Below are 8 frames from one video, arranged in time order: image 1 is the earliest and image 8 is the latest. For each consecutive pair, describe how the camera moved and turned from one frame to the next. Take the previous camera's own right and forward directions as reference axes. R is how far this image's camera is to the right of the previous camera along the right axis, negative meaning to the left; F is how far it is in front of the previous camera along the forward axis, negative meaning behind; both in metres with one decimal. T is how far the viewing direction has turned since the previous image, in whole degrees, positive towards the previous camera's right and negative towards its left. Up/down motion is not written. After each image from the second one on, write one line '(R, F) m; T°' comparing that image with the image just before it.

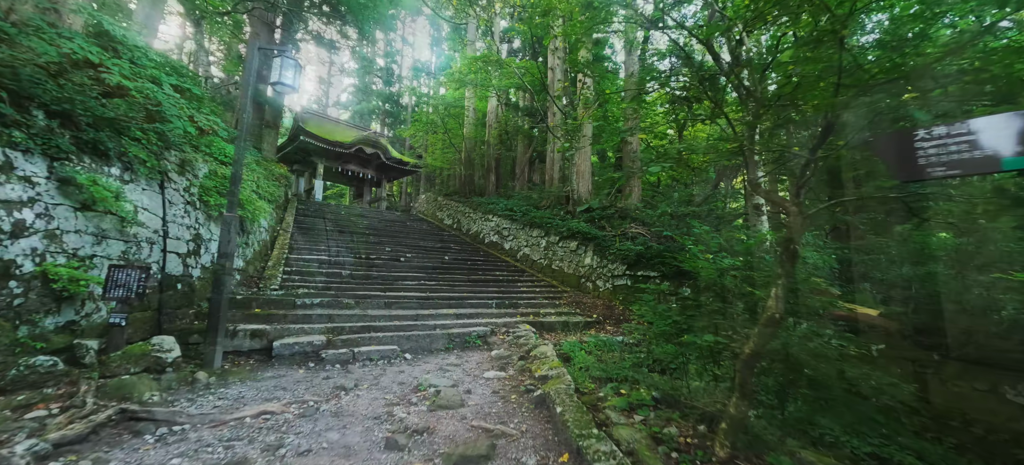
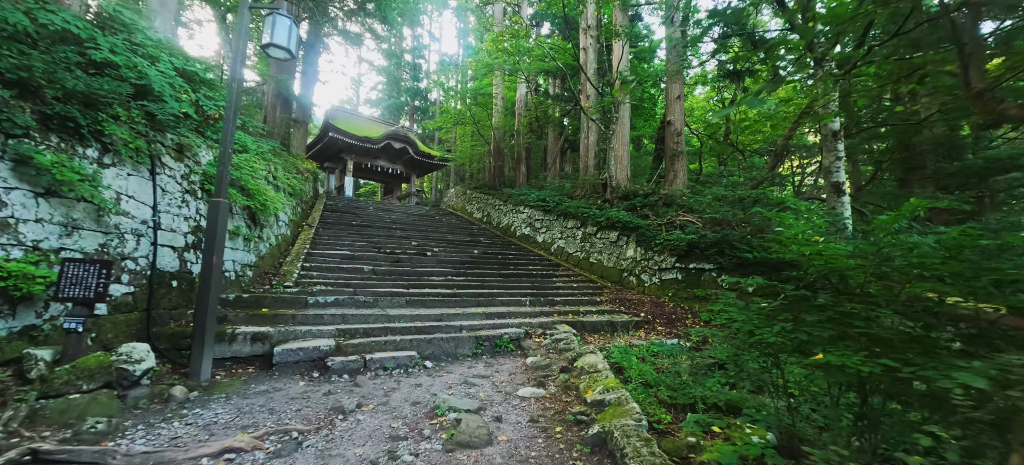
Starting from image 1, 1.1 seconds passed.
(-0.1, +0.8) m; -5°
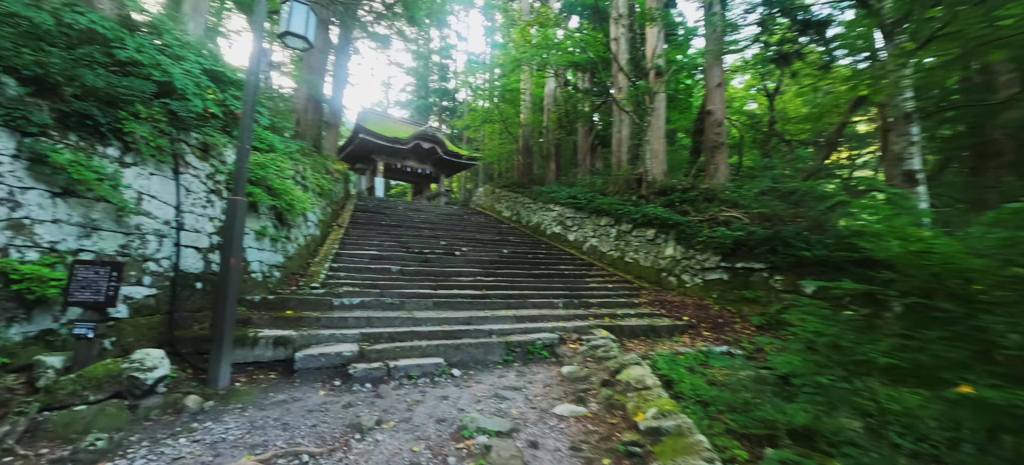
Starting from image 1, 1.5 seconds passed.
(0.0, +0.3) m; -4°
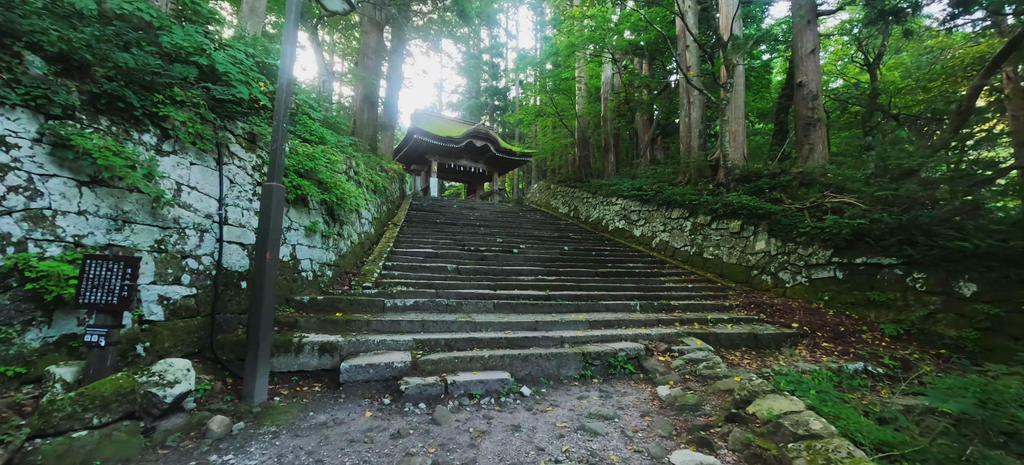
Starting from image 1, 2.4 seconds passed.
(-0.2, +0.7) m; -8°
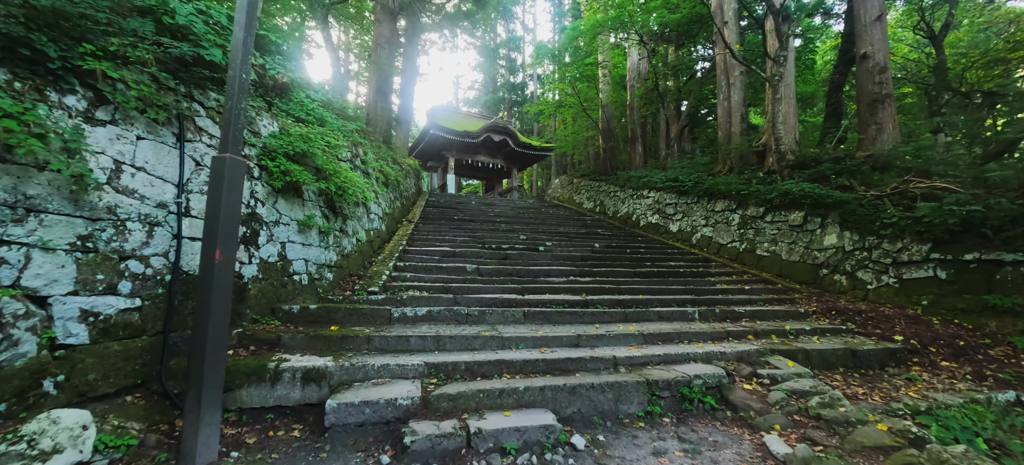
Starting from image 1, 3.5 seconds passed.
(-0.2, +0.8) m; -3°
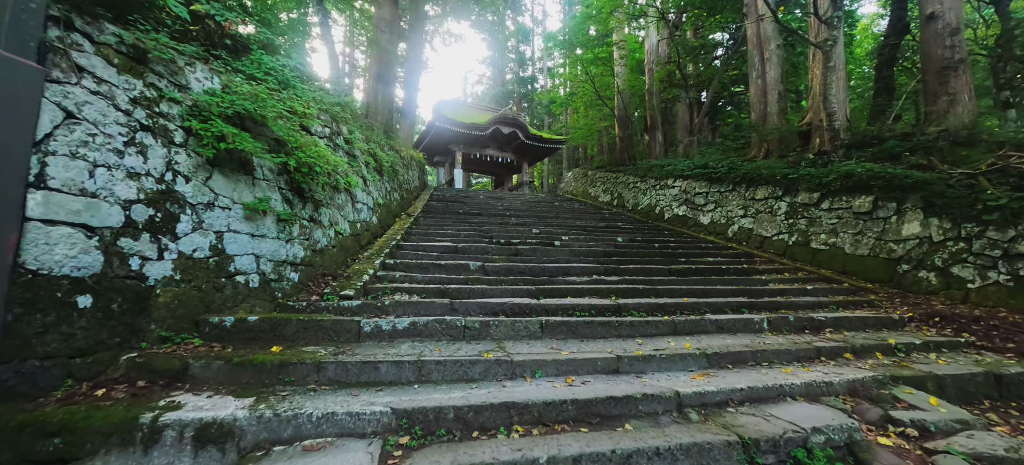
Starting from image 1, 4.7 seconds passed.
(0.0, +0.9) m; -2°
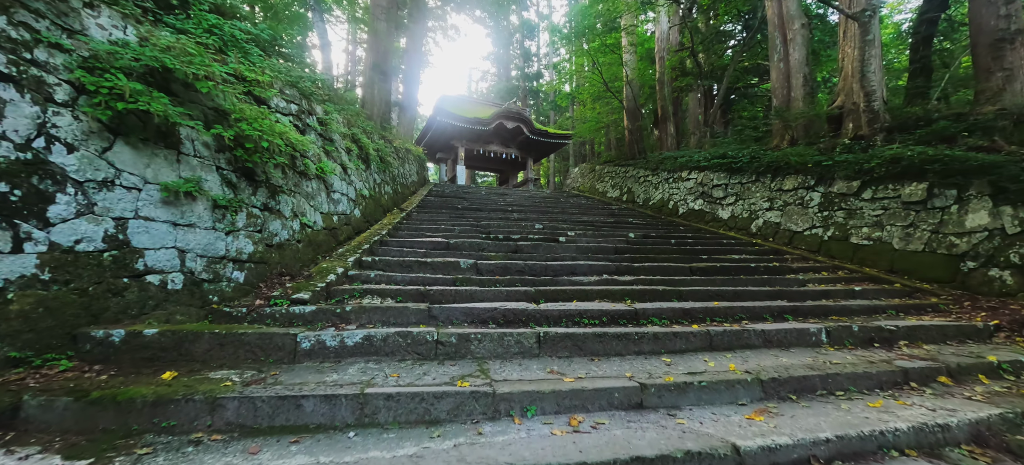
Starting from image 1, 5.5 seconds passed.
(+0.1, +0.6) m; -1°
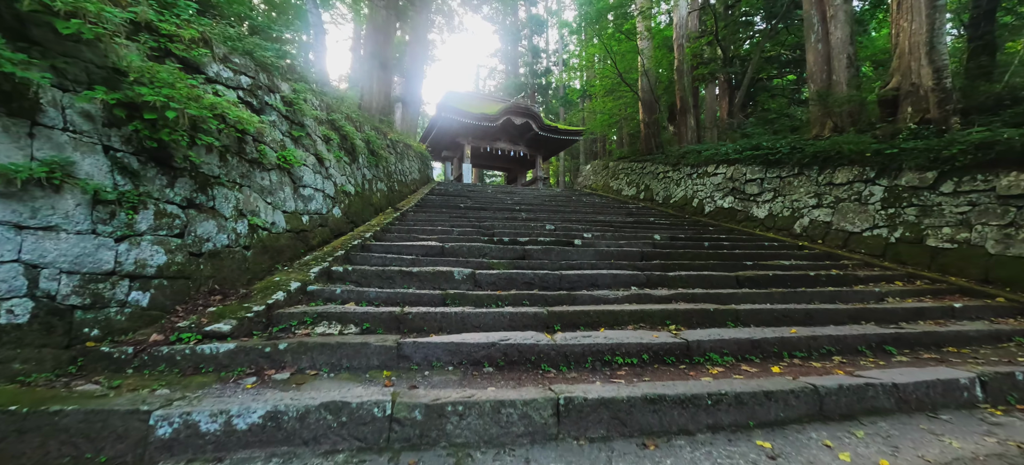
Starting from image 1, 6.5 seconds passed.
(0.0, +0.8) m; -1°
